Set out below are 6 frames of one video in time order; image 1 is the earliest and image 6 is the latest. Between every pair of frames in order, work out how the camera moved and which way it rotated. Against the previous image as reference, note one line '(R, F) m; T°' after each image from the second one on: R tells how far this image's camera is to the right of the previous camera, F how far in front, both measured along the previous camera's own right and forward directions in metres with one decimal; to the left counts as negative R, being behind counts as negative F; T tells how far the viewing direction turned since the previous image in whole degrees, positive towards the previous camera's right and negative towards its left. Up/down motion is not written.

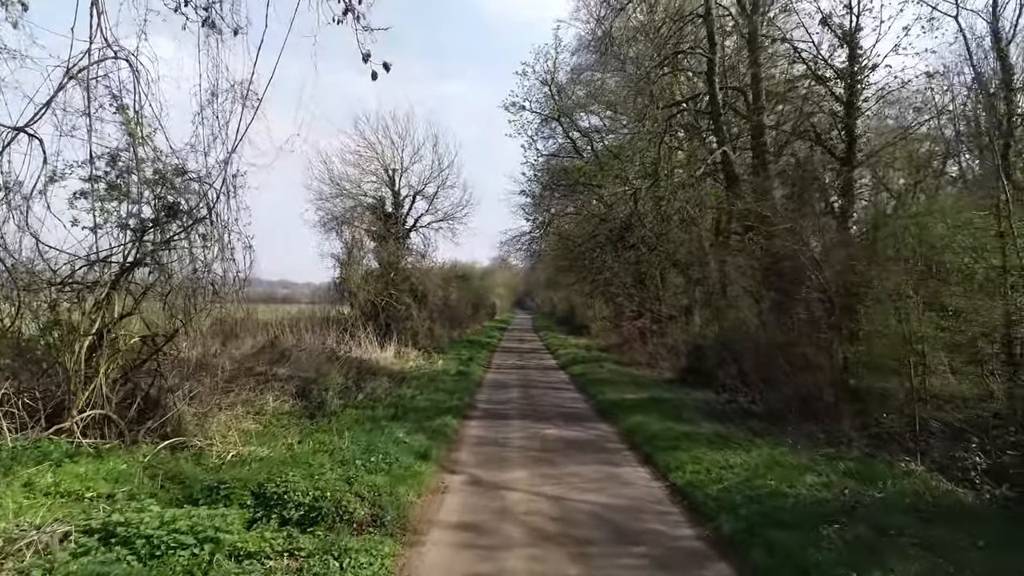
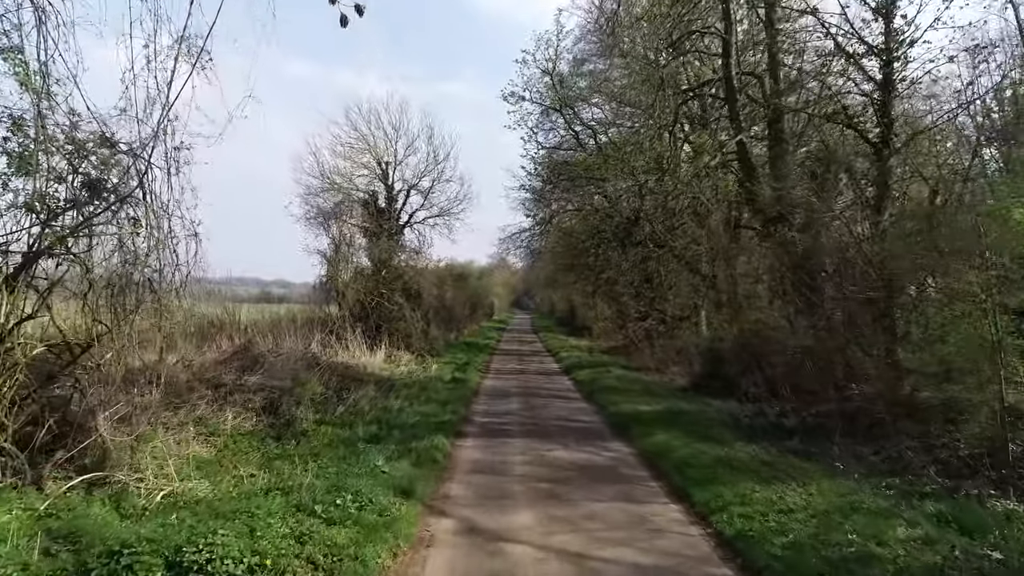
(0.0, +1.6) m; 0°
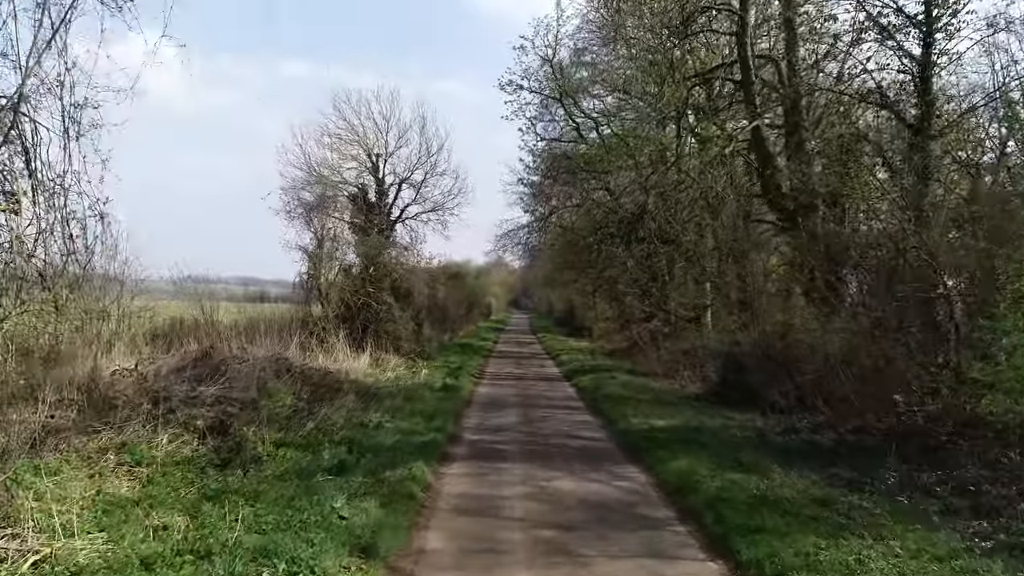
(0.0, +1.6) m; 0°
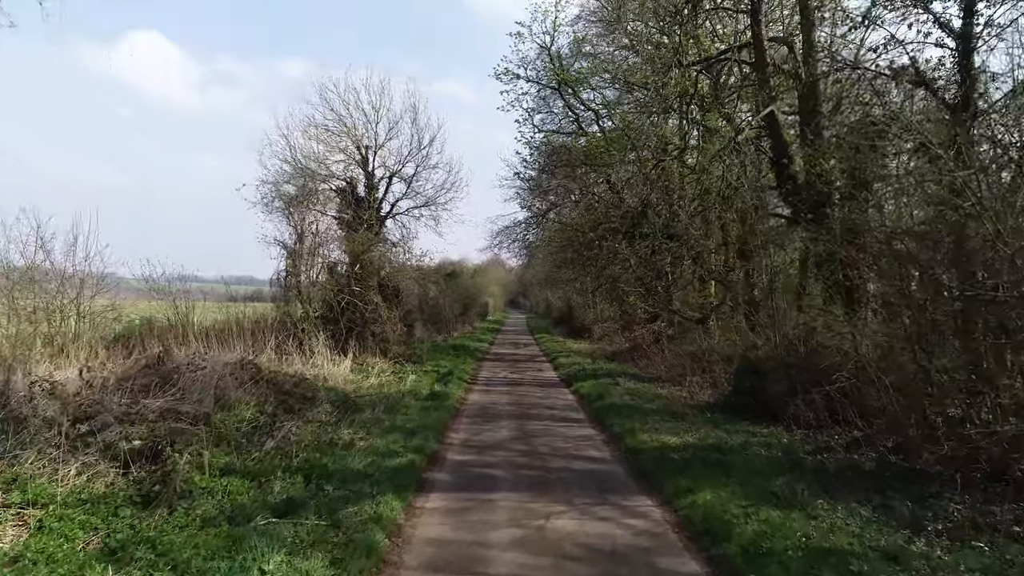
(+0.1, +1.5) m; 0°
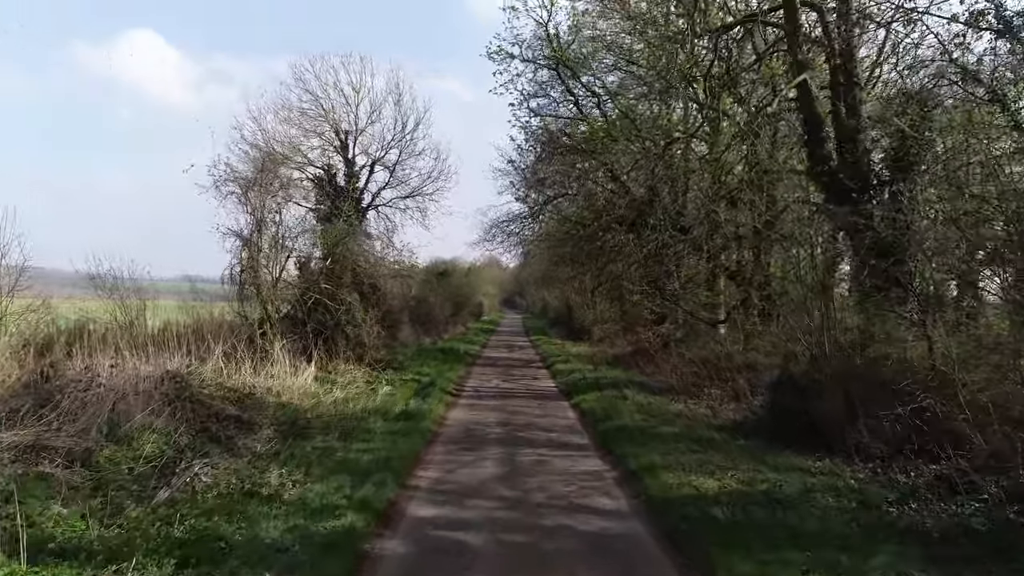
(+0.1, +2.5) m; 0°
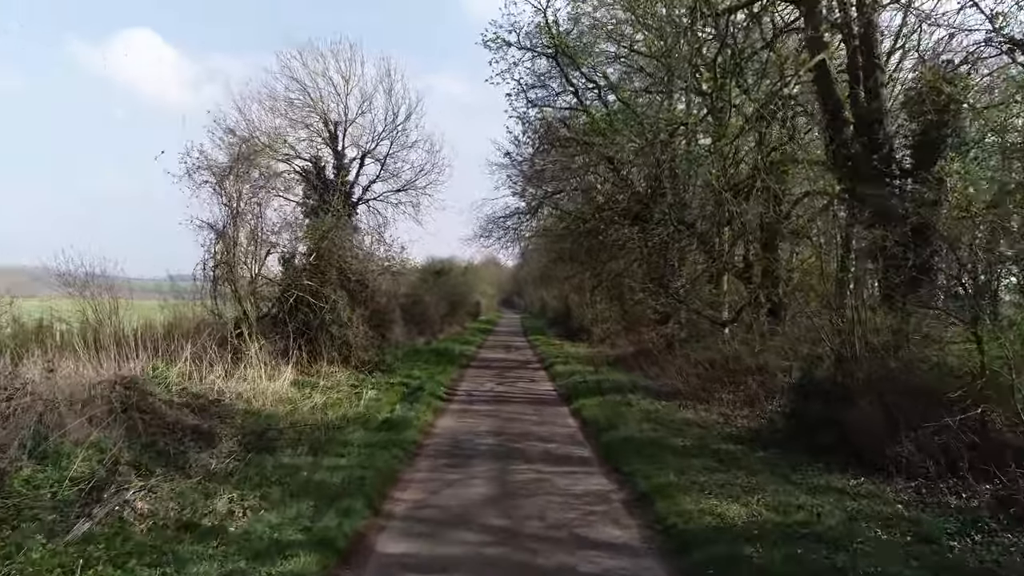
(+0.1, +1.1) m; 0°
